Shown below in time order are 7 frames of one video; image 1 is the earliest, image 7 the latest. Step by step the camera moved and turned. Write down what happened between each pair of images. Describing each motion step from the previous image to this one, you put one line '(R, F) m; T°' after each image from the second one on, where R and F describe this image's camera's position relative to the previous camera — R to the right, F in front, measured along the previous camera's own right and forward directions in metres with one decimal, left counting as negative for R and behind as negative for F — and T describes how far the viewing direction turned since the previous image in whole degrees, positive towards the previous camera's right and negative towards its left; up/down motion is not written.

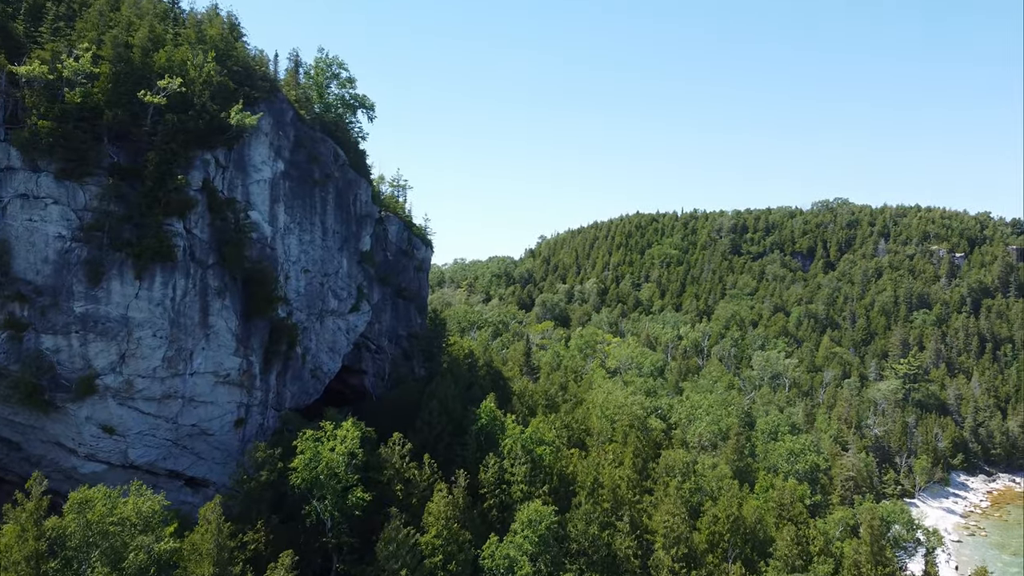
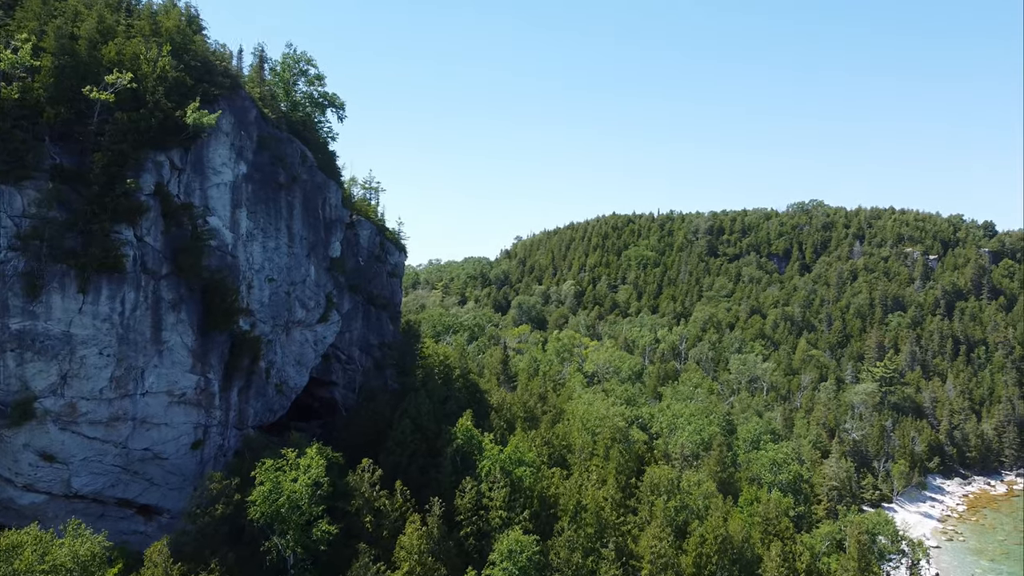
(-0.1, +1.9) m; +2°
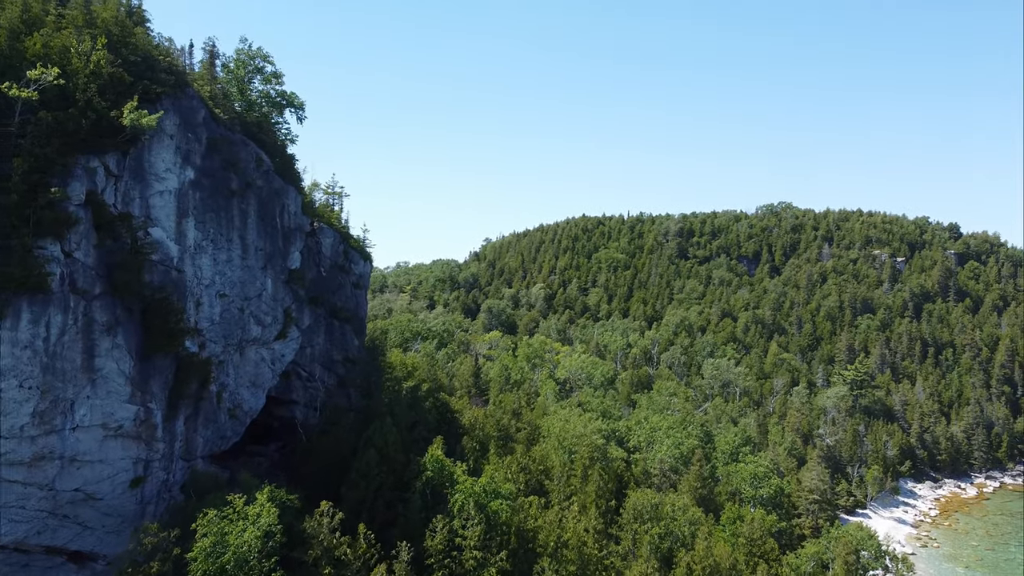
(-0.2, +2.5) m; +2°
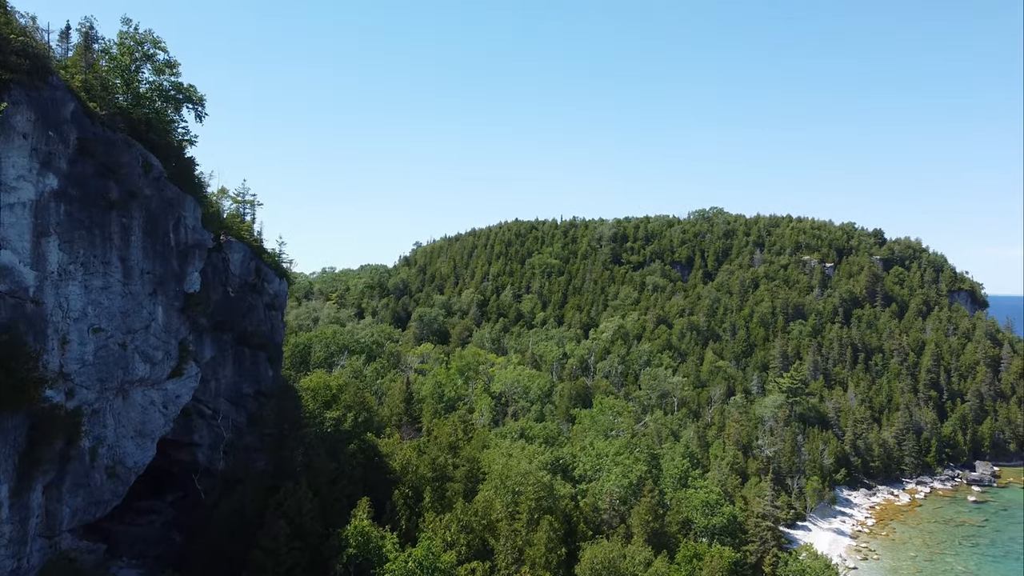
(-0.3, +4.7) m; +5°
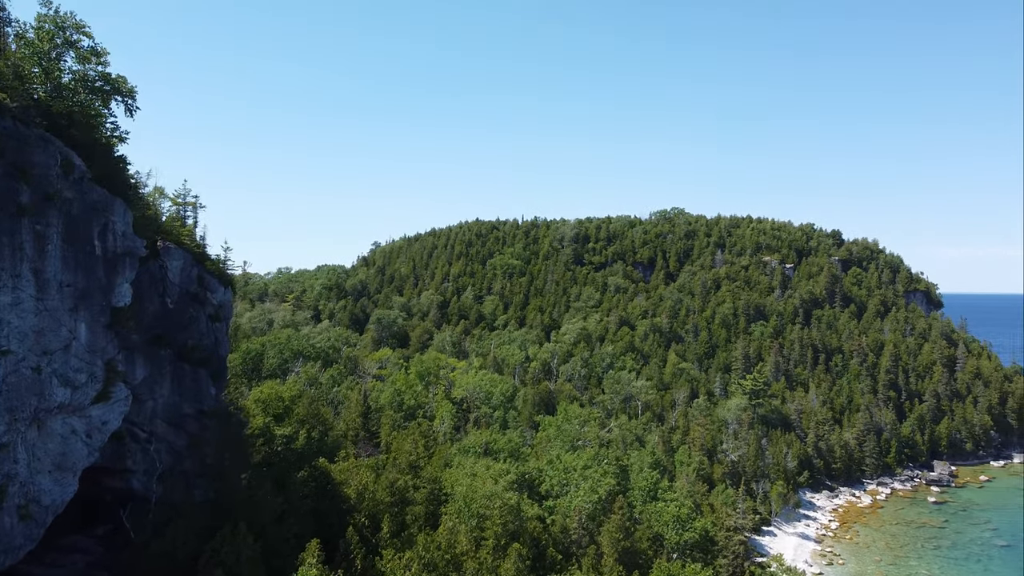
(-0.2, +2.6) m; +3°
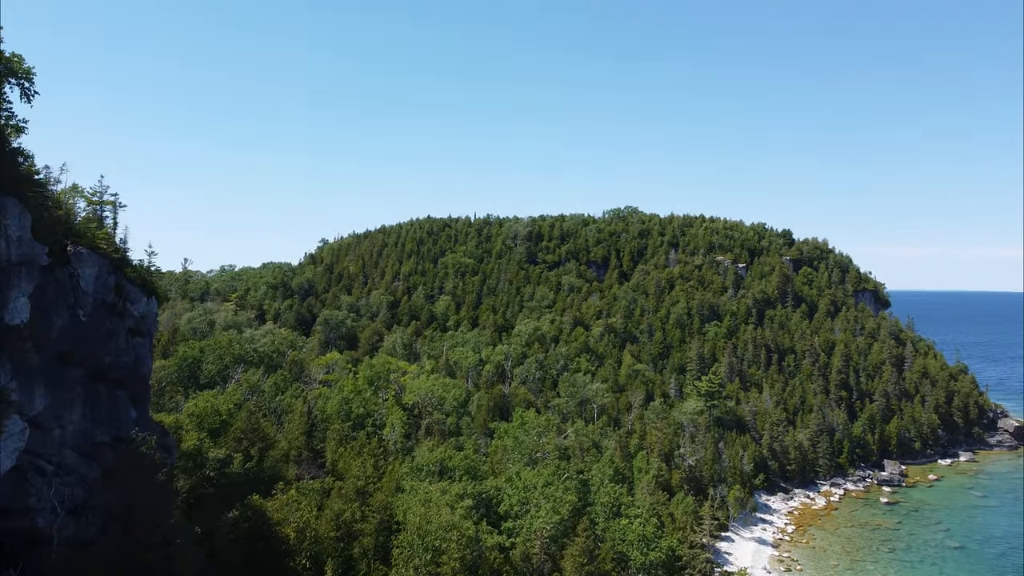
(-0.4, +3.3) m; +4°
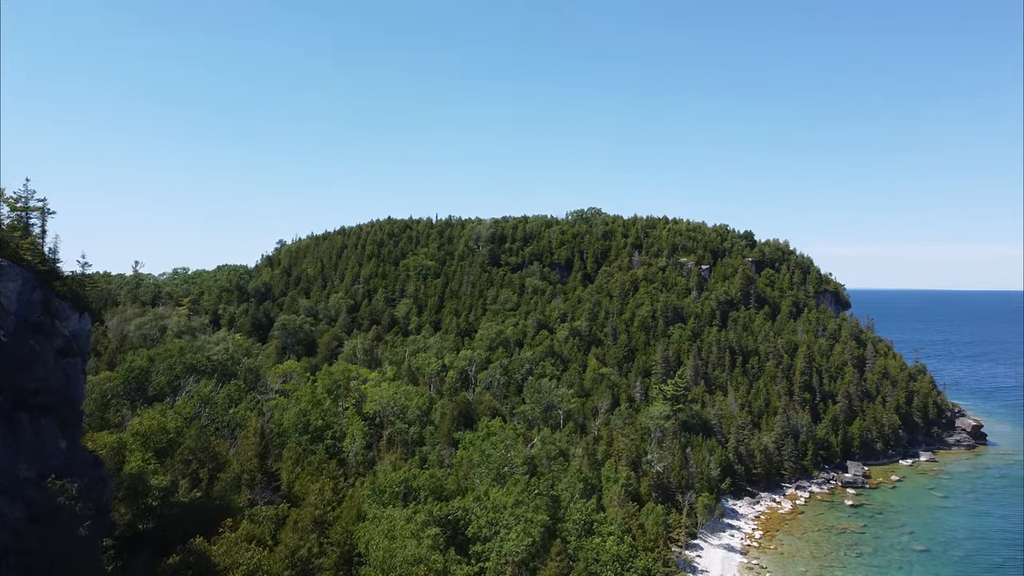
(-0.4, +2.5) m; +3°
